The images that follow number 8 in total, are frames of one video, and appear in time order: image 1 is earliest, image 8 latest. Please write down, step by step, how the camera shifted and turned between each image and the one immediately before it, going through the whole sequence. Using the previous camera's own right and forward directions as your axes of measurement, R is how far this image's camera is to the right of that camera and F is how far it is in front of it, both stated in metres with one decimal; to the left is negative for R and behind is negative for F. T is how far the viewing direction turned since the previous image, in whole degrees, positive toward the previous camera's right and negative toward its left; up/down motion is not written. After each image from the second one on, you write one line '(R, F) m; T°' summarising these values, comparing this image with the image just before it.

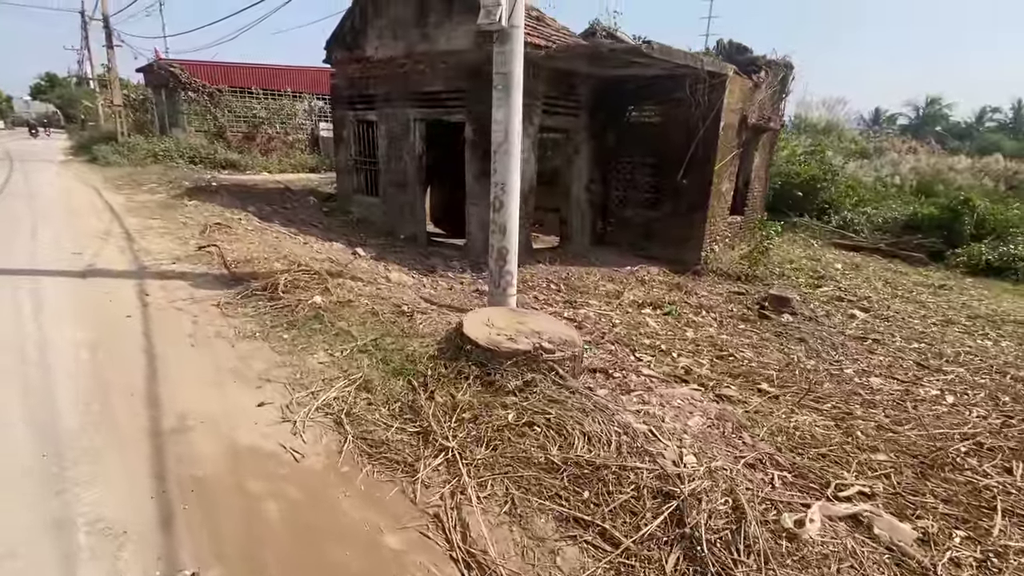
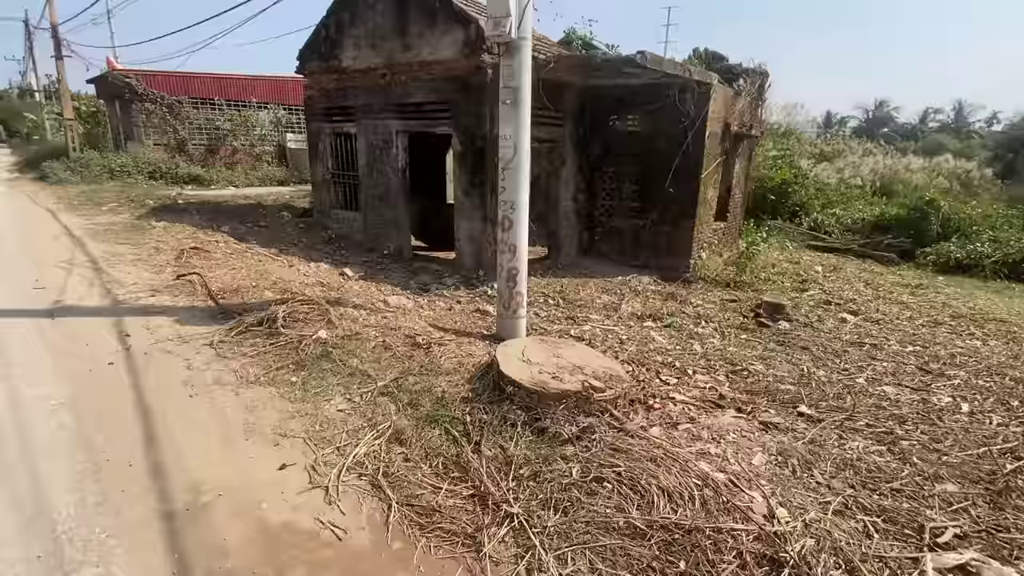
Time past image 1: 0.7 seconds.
(-0.4, +0.2) m; +3°
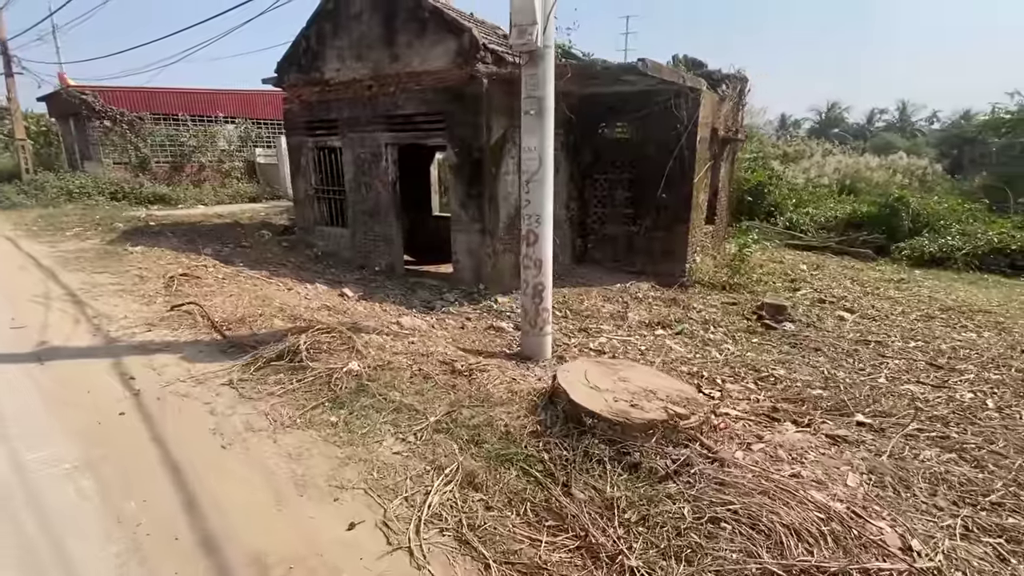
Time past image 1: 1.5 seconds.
(-0.5, +0.2) m; +3°
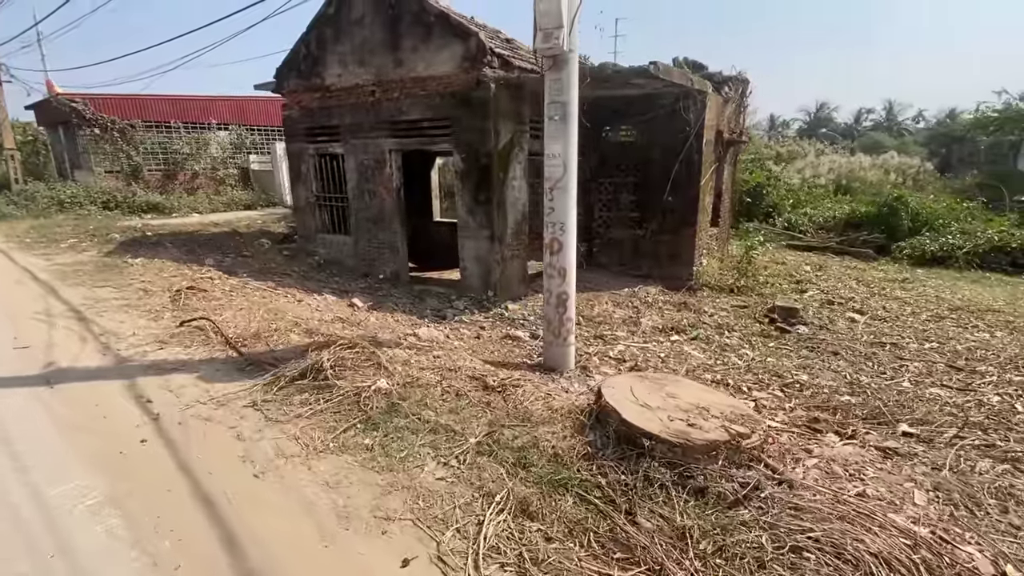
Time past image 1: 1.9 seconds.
(-0.3, +0.1) m; +1°
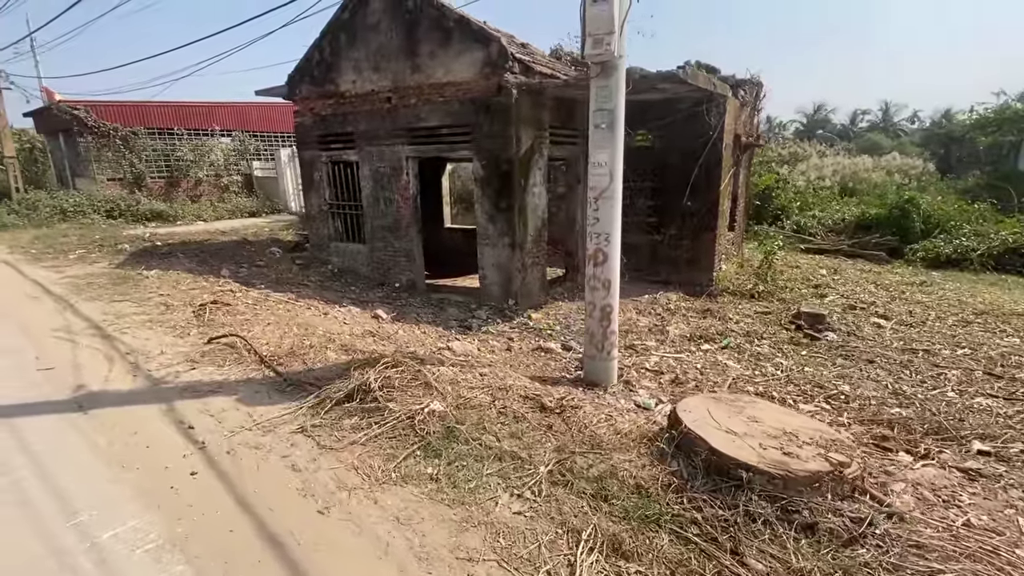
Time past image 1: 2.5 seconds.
(-0.4, +0.1) m; 0°
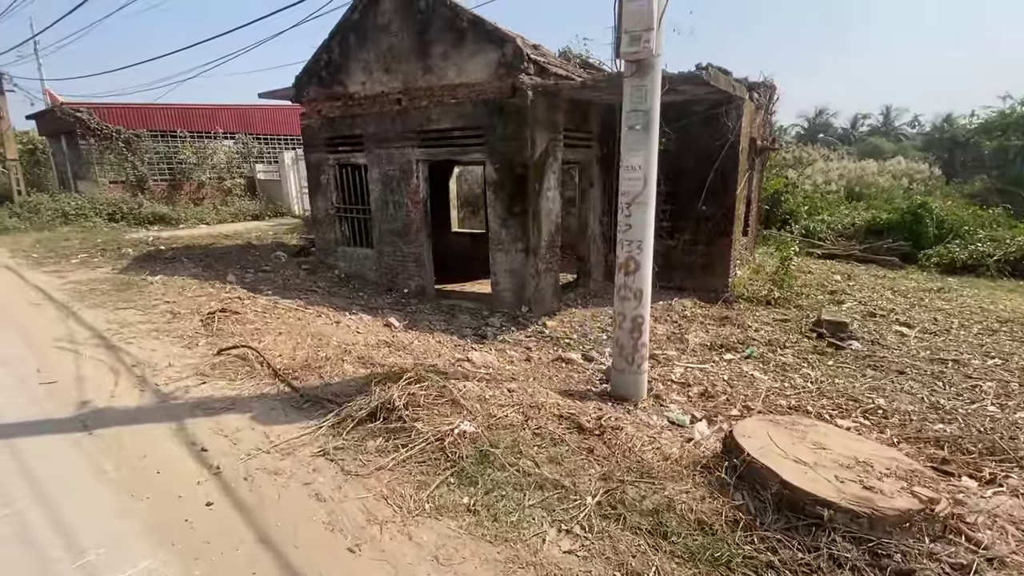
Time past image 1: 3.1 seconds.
(-0.2, +0.2) m; 0°
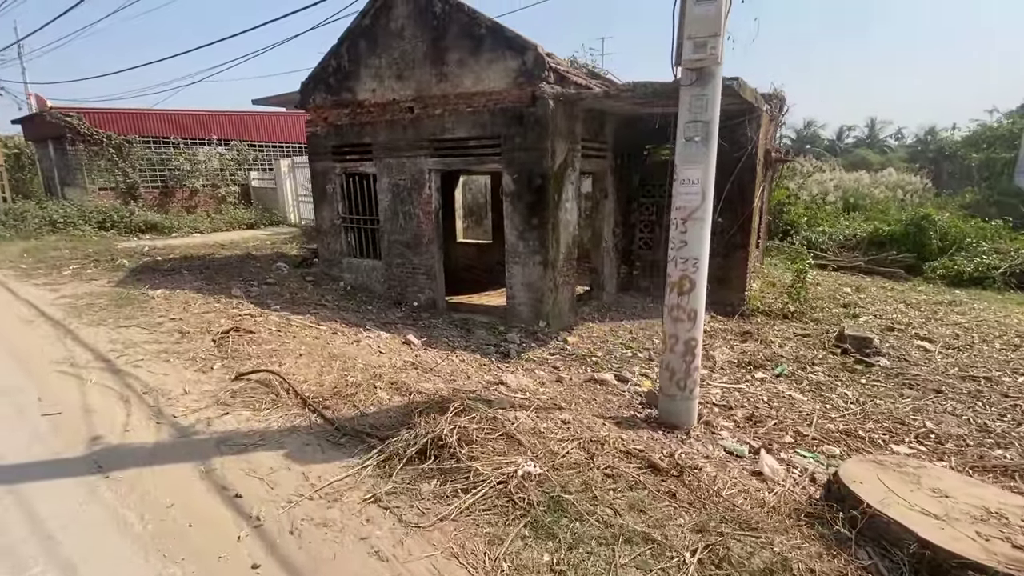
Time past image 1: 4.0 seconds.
(-0.4, +0.3) m; +1°
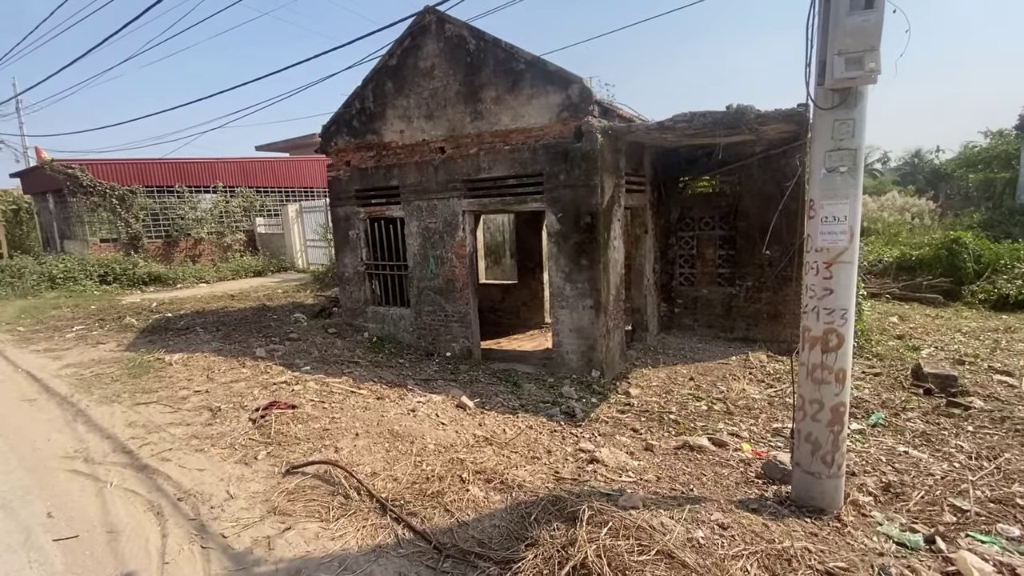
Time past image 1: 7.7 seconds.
(-0.7, +0.6) m; +1°
